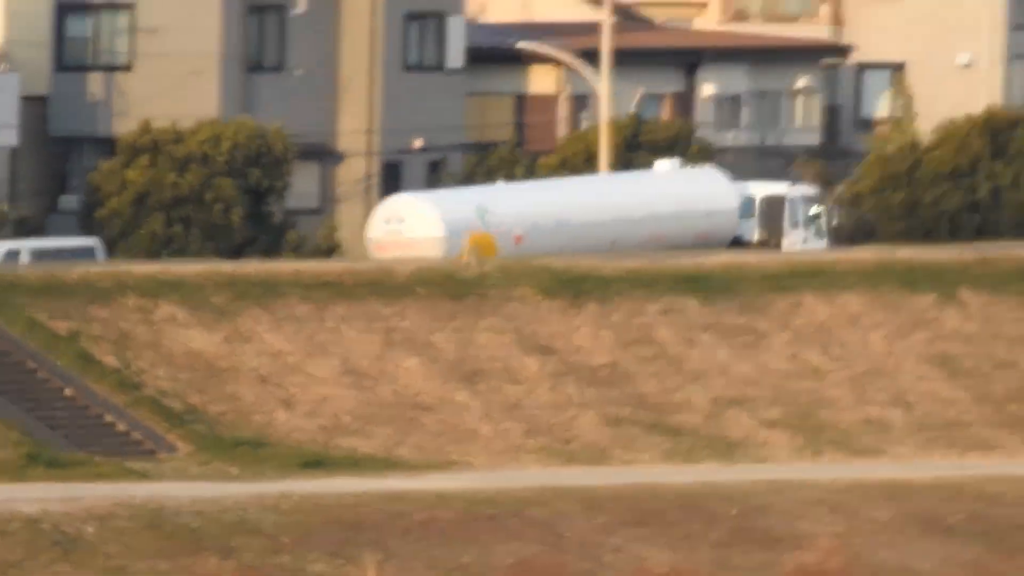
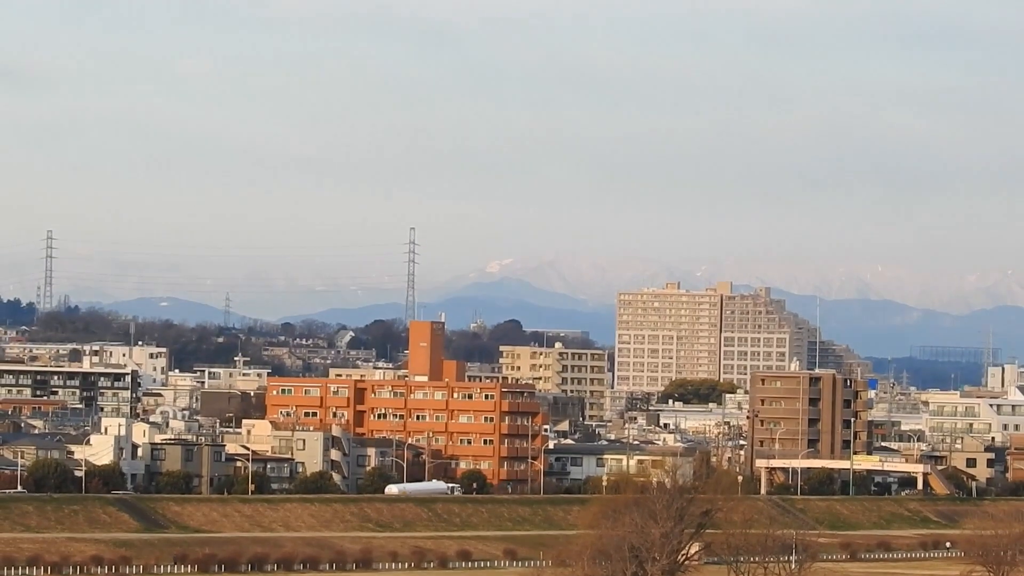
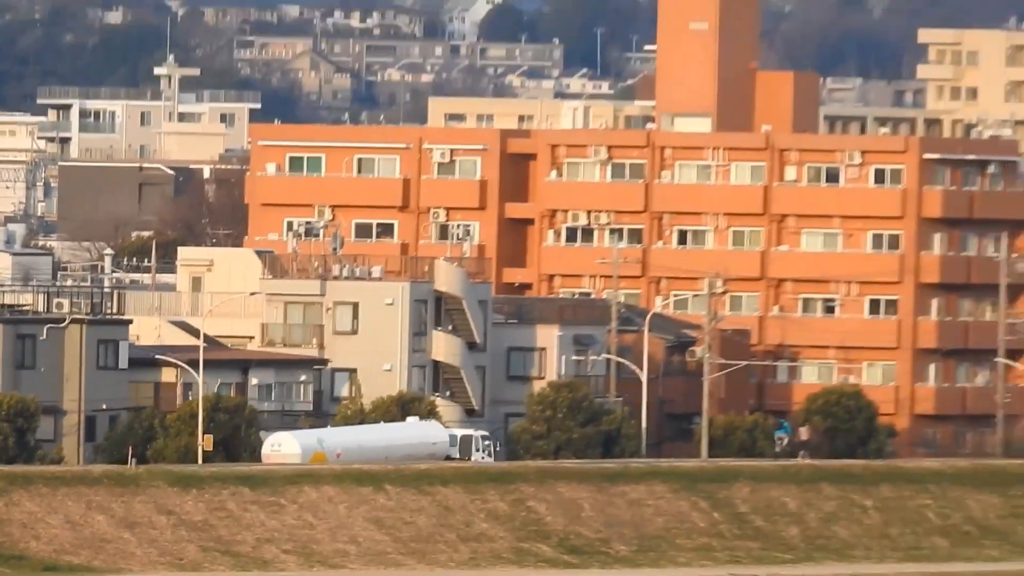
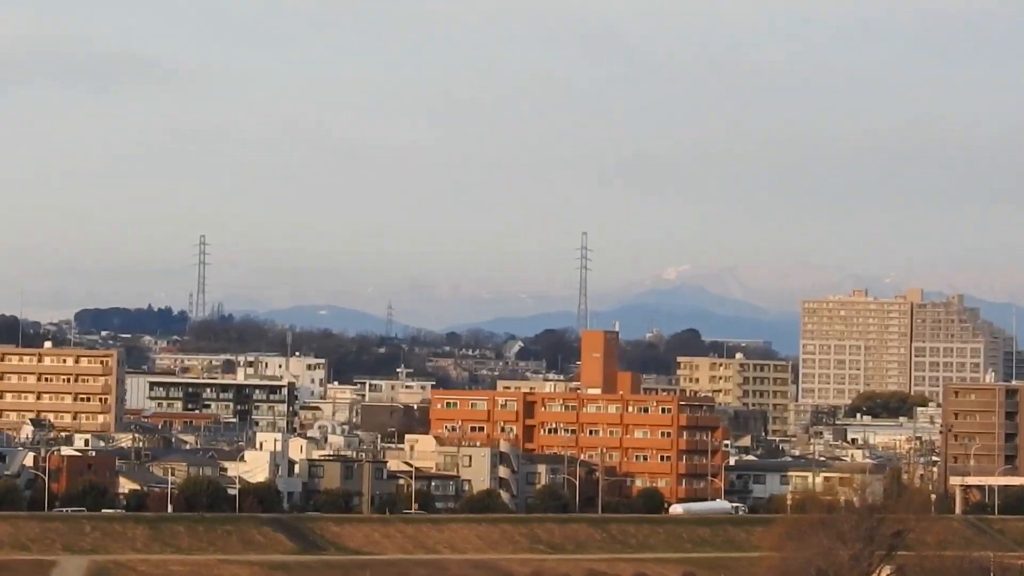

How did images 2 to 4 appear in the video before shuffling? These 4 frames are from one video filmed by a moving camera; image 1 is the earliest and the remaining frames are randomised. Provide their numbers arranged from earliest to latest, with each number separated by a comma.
3, 2, 4
